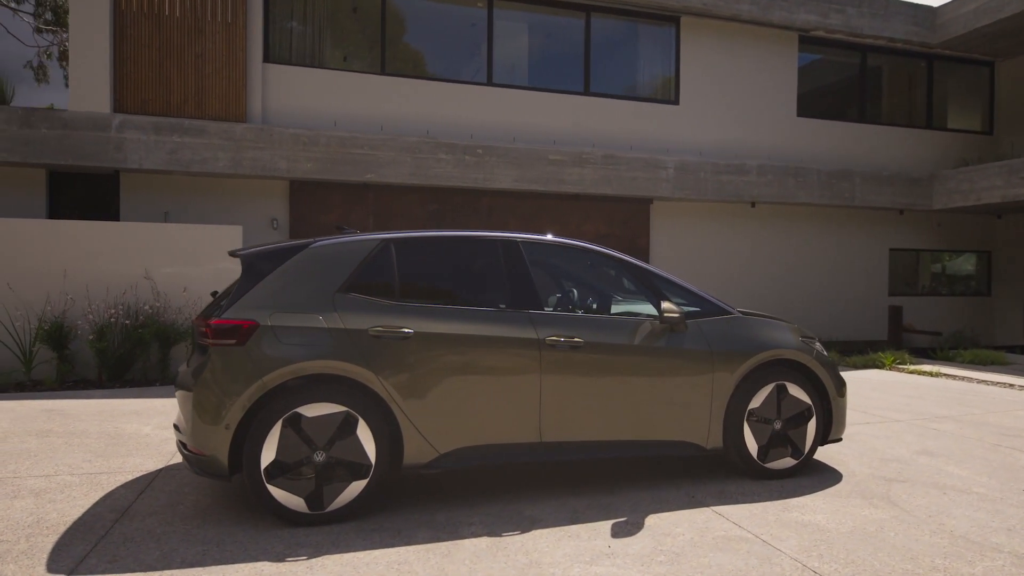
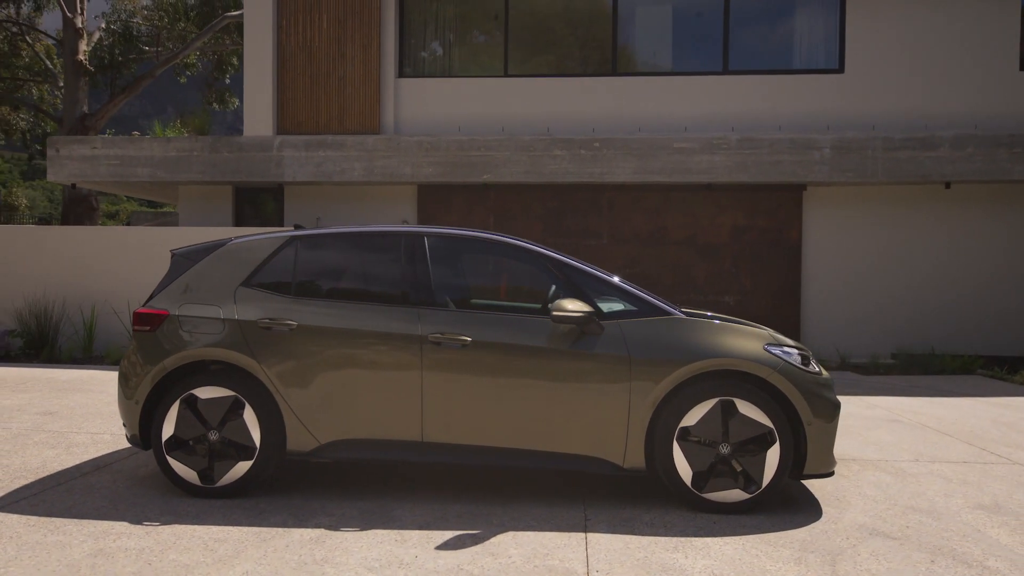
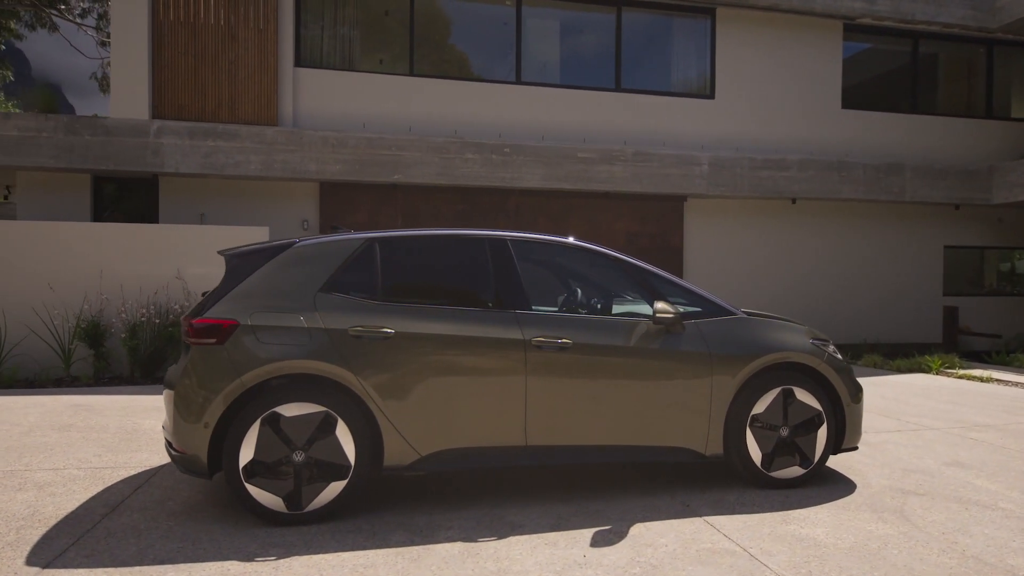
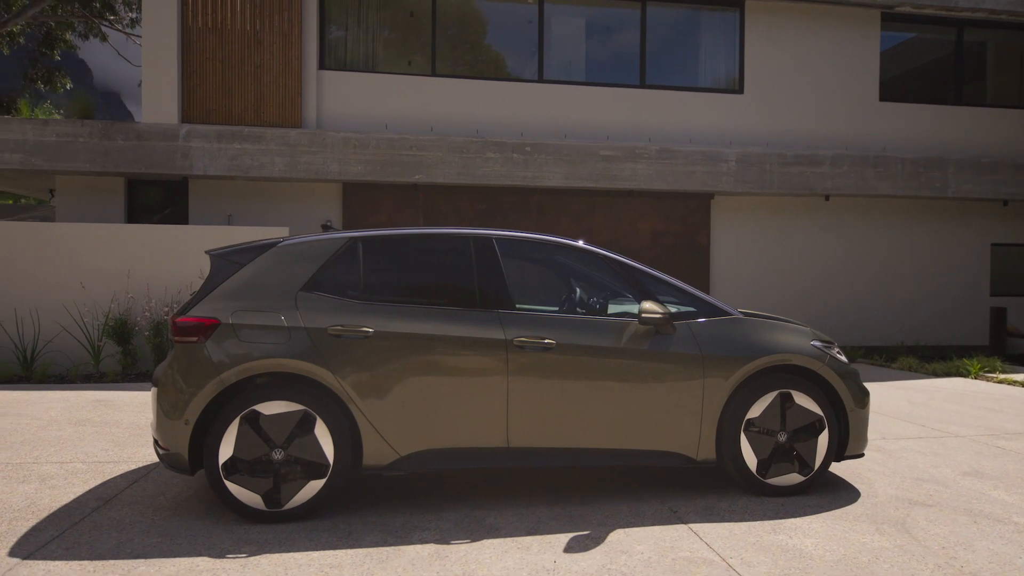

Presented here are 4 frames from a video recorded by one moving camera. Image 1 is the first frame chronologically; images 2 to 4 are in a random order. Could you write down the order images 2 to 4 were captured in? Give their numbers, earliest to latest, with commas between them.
3, 4, 2
